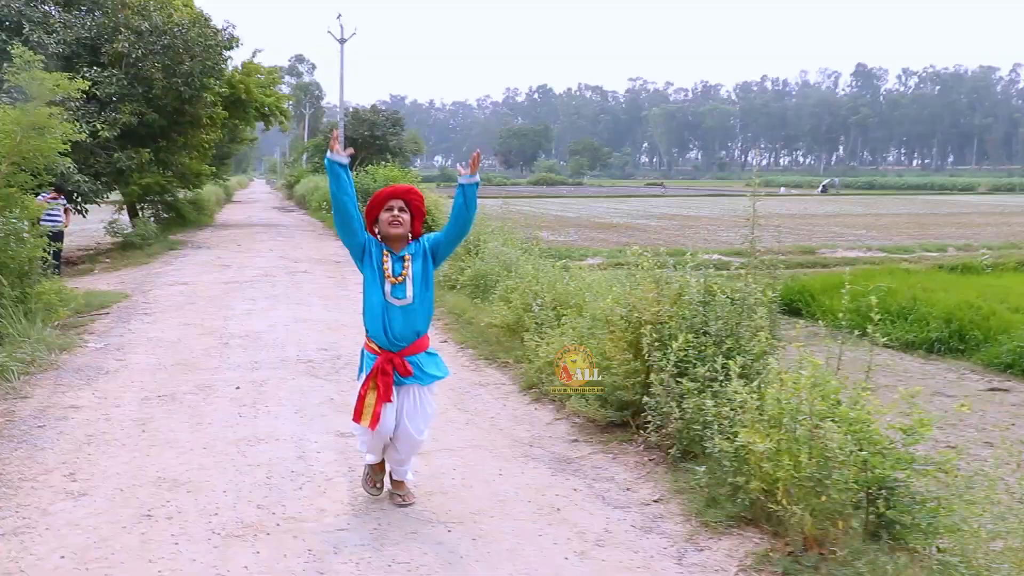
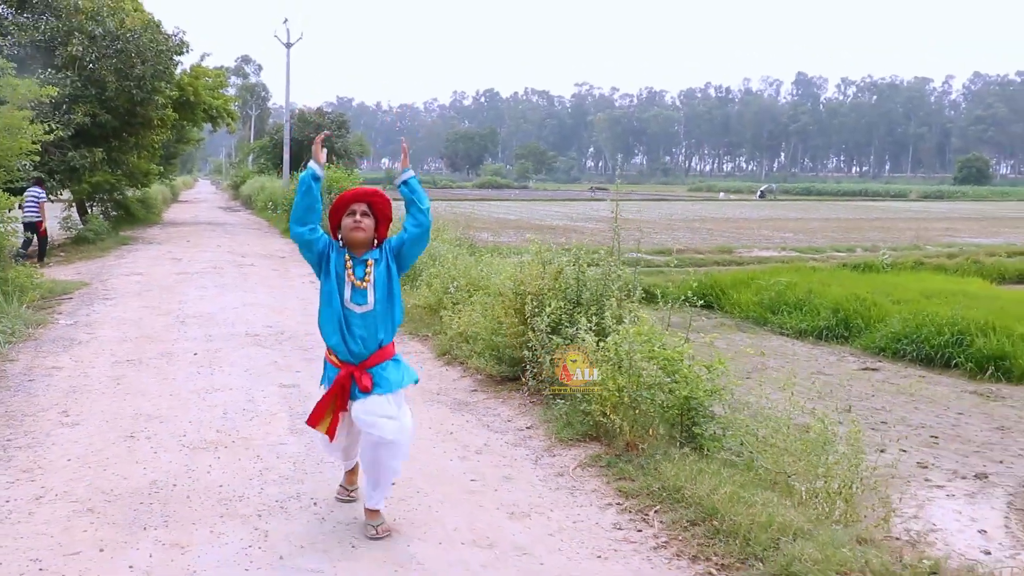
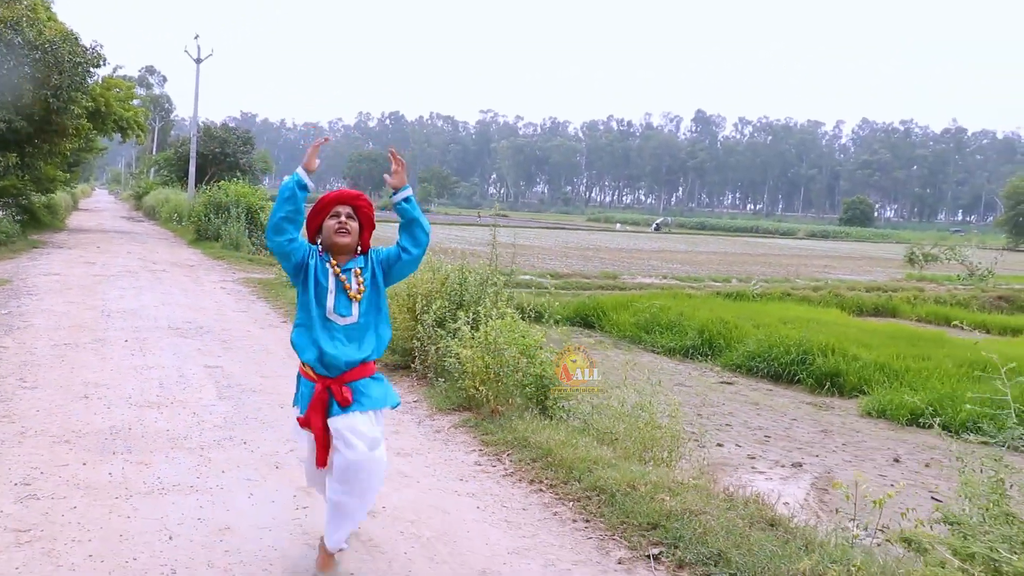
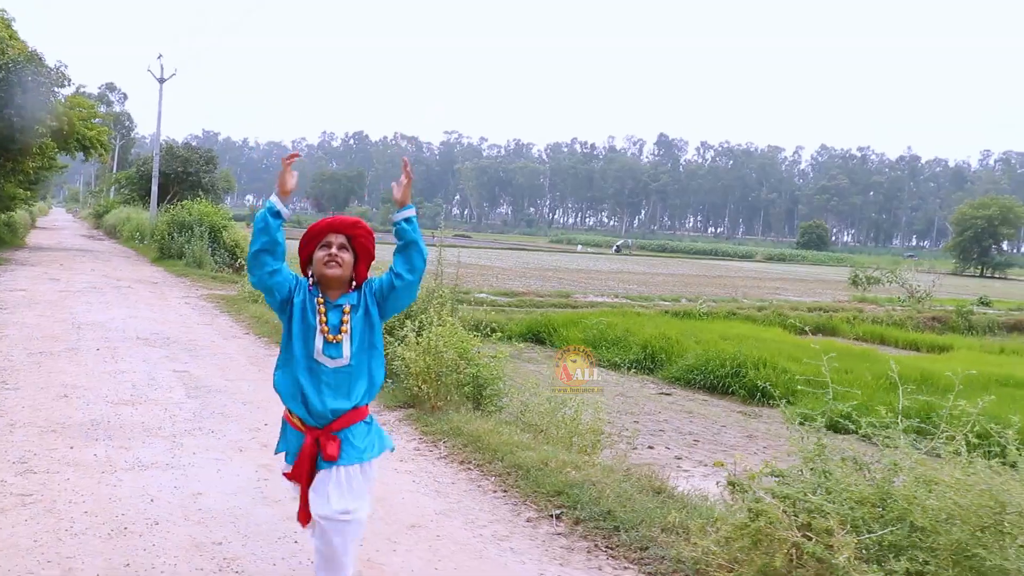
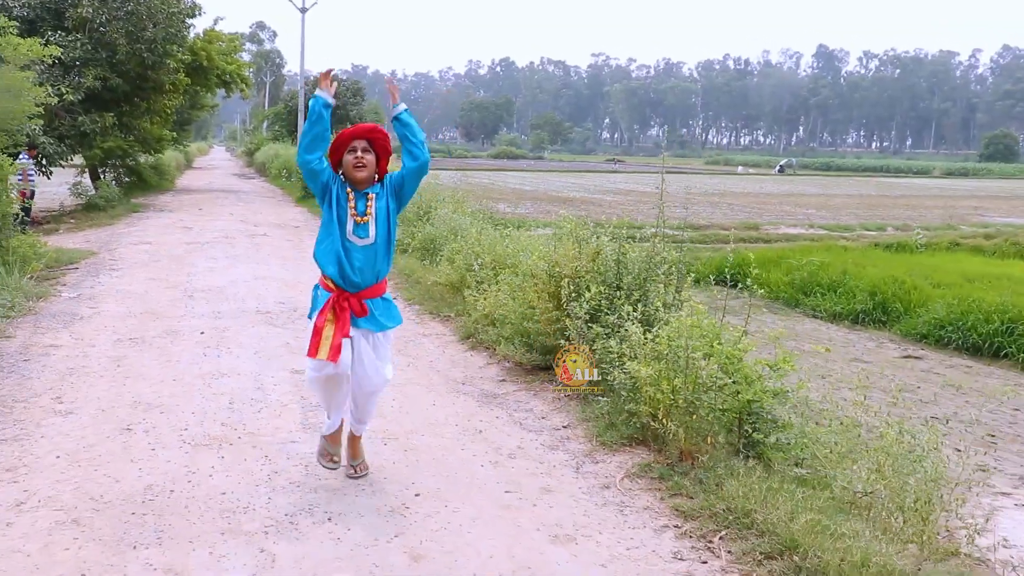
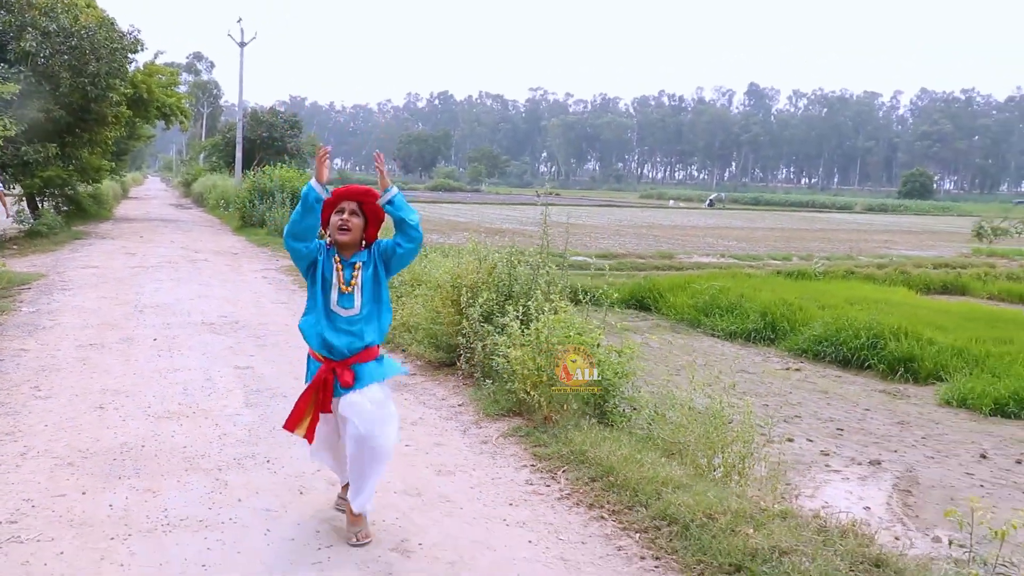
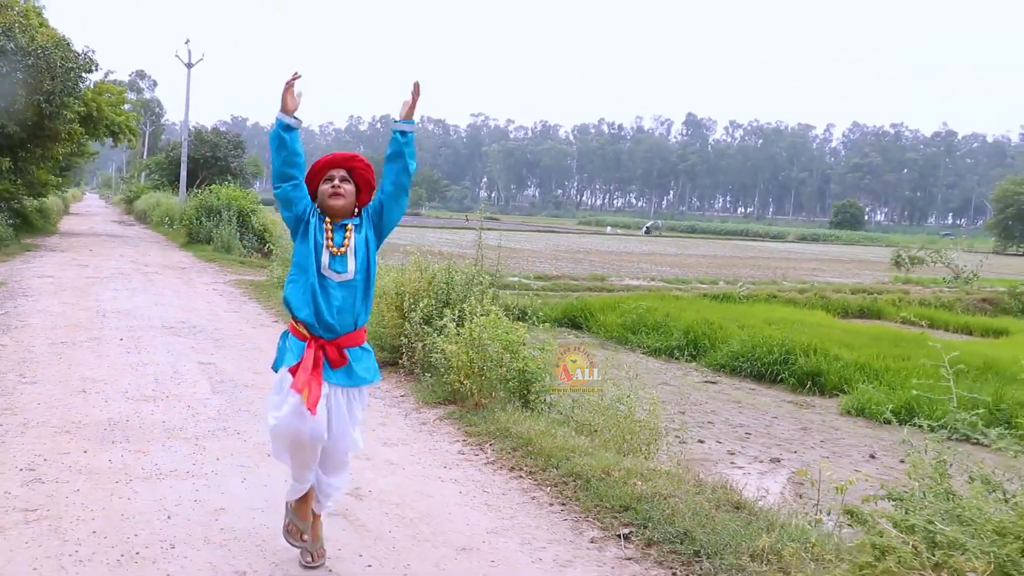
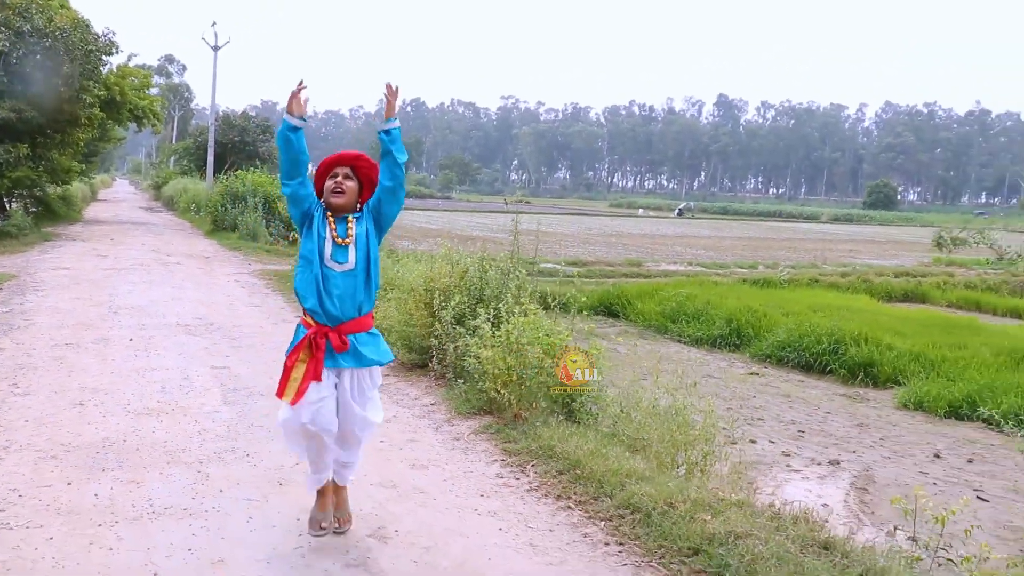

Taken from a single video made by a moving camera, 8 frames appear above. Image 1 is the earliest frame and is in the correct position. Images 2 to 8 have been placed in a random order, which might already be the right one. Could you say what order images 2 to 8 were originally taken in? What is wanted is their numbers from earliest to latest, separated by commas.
5, 2, 6, 8, 3, 7, 4
